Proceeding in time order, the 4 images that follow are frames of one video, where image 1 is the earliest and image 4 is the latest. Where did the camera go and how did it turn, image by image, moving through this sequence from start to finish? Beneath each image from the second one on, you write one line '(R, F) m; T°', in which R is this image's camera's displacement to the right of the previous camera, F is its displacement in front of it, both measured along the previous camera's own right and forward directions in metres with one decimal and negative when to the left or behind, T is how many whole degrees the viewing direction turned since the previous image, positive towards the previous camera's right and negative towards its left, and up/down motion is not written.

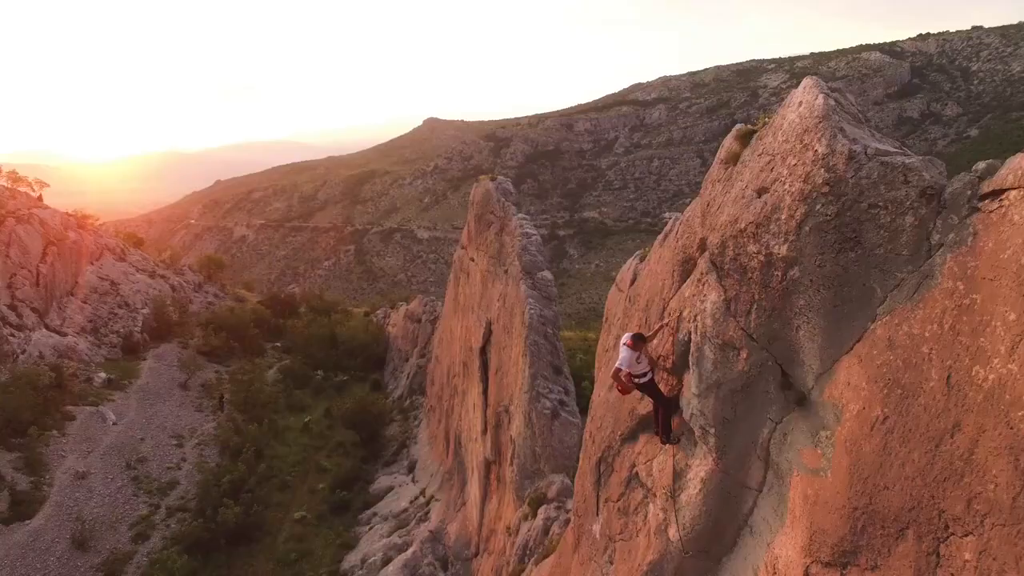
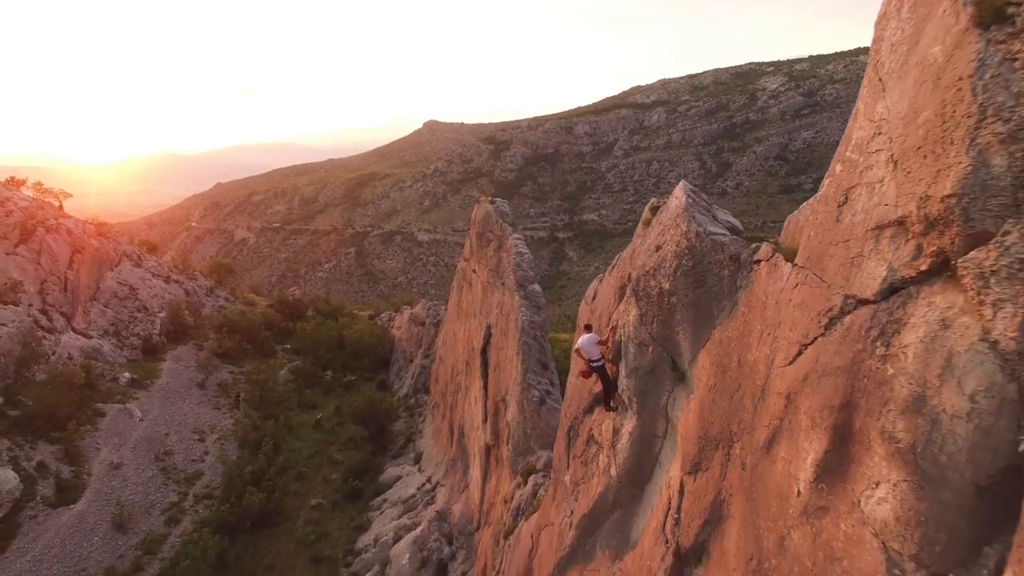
(+0.1, -3.3) m; 0°
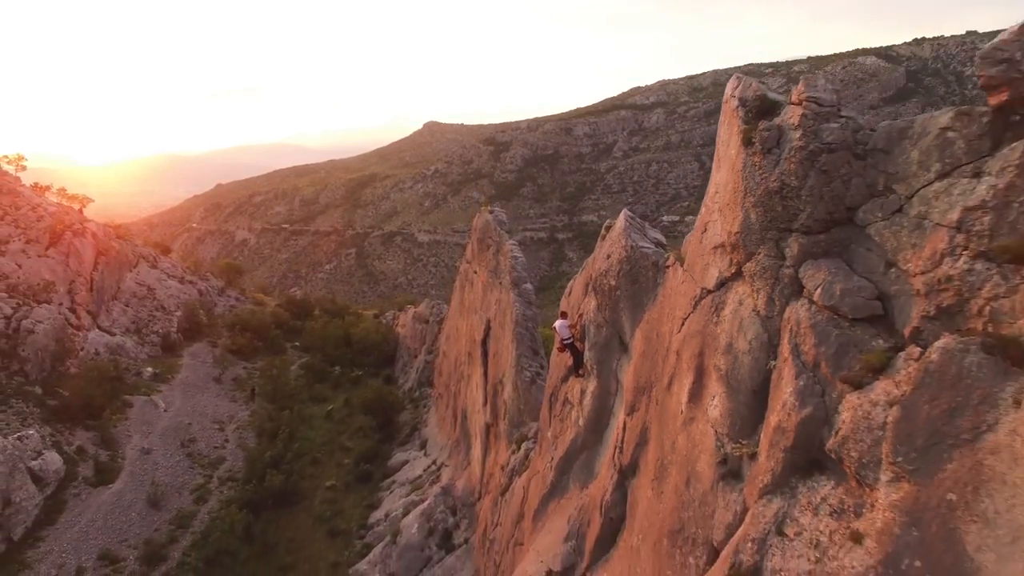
(+0.1, -3.4) m; 0°
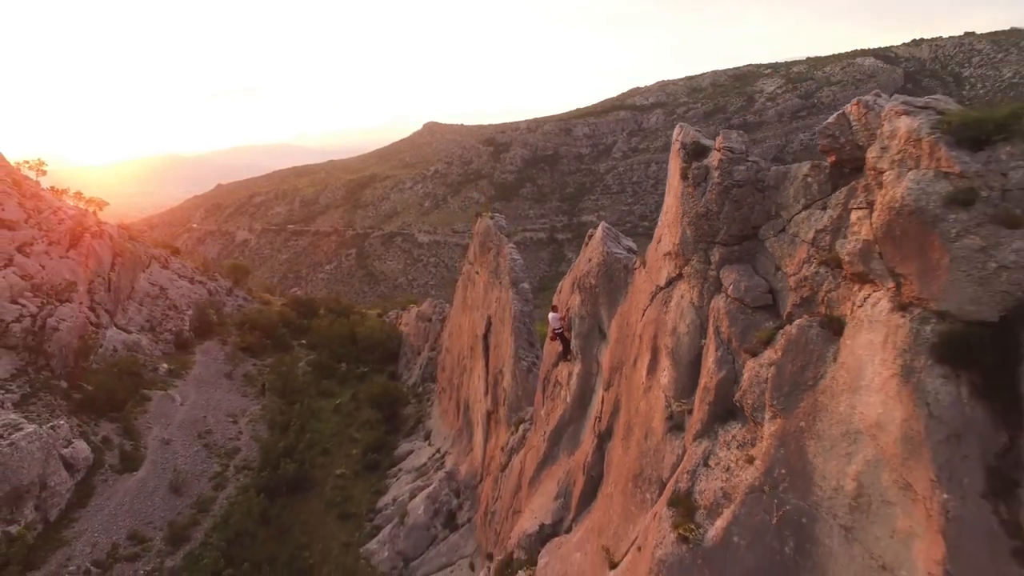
(0.0, -2.5) m; 0°
